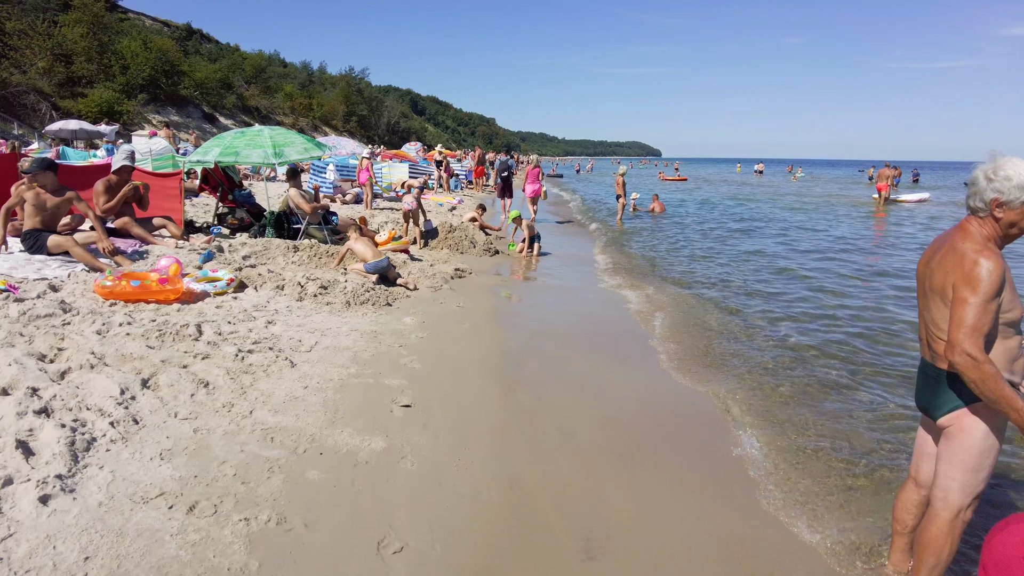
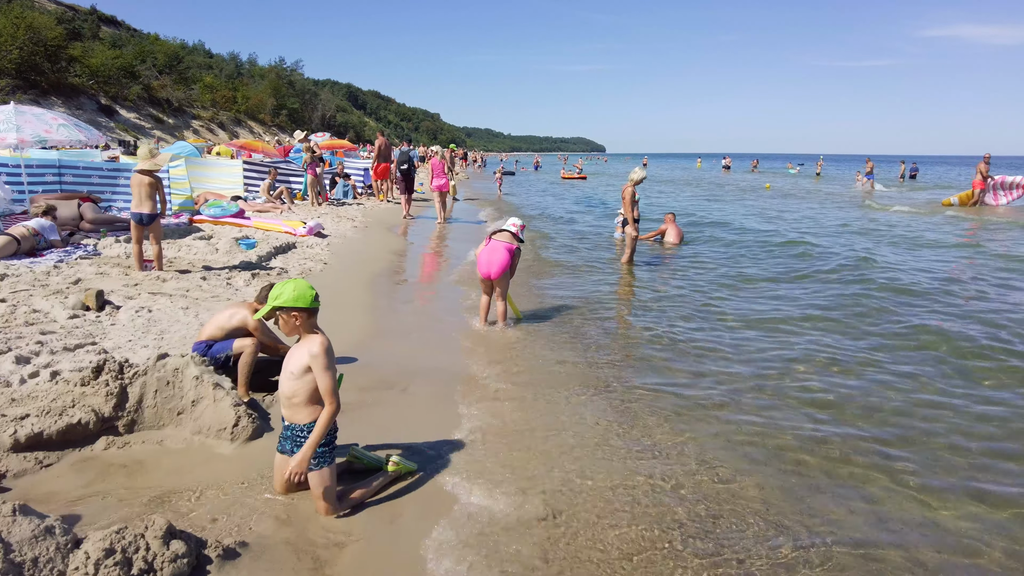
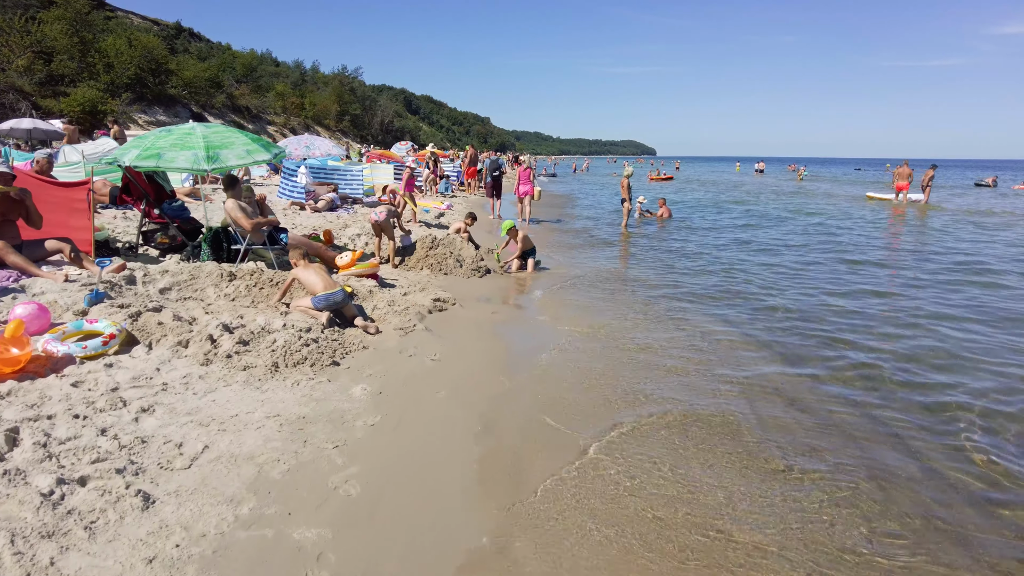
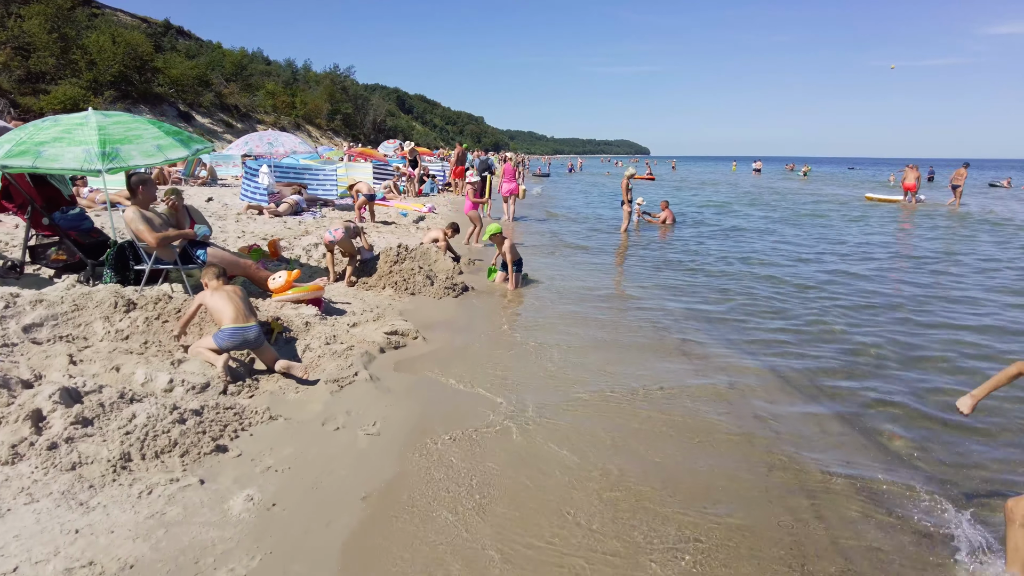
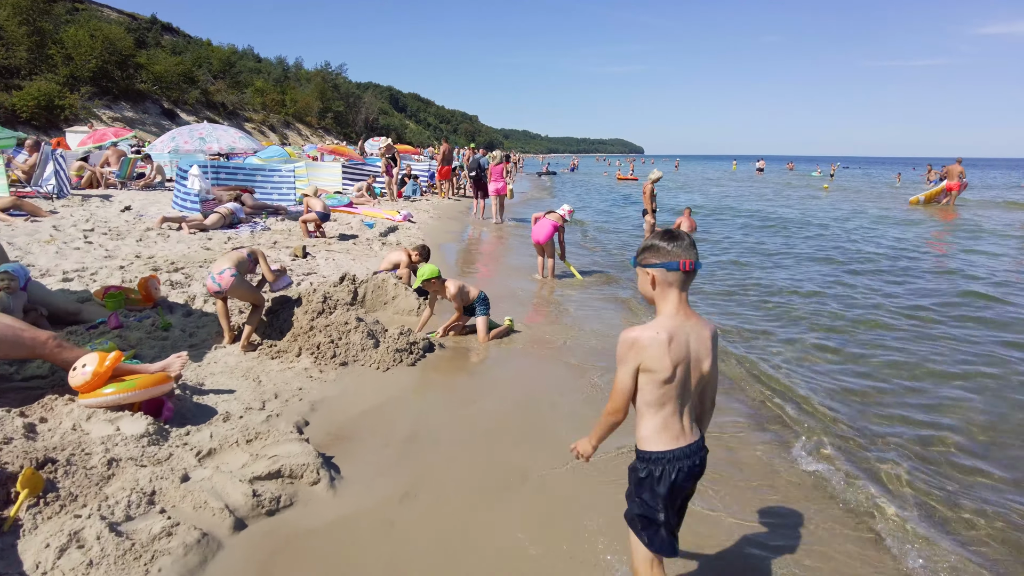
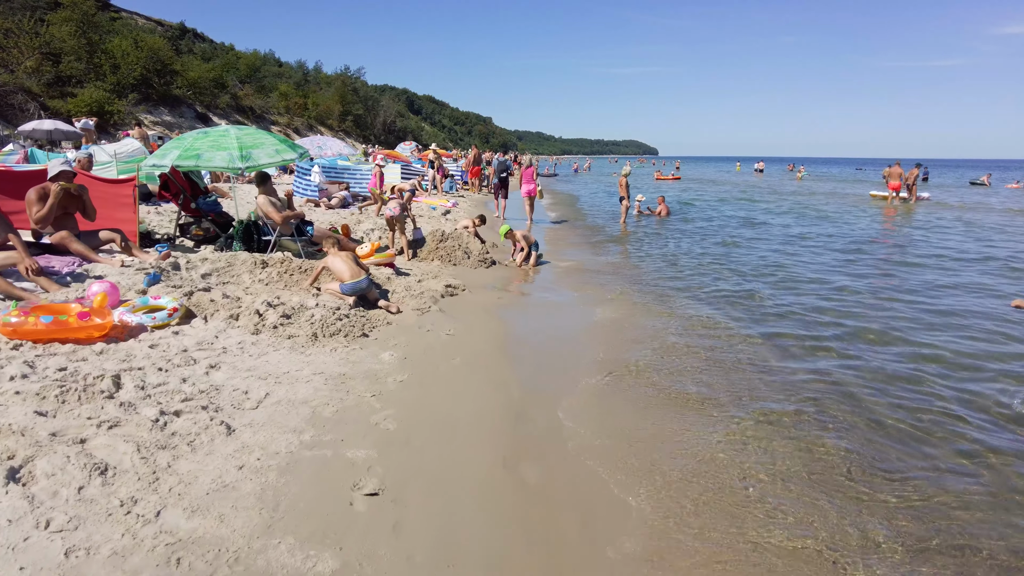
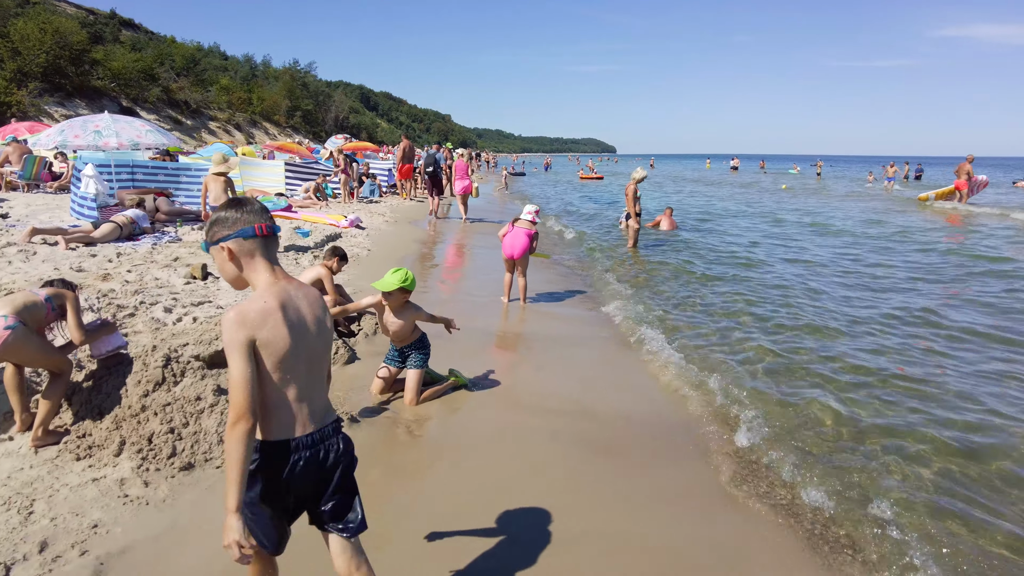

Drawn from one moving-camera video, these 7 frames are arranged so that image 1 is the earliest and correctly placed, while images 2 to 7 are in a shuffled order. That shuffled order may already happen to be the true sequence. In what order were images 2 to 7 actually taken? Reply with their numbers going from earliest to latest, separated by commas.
6, 3, 4, 5, 7, 2
